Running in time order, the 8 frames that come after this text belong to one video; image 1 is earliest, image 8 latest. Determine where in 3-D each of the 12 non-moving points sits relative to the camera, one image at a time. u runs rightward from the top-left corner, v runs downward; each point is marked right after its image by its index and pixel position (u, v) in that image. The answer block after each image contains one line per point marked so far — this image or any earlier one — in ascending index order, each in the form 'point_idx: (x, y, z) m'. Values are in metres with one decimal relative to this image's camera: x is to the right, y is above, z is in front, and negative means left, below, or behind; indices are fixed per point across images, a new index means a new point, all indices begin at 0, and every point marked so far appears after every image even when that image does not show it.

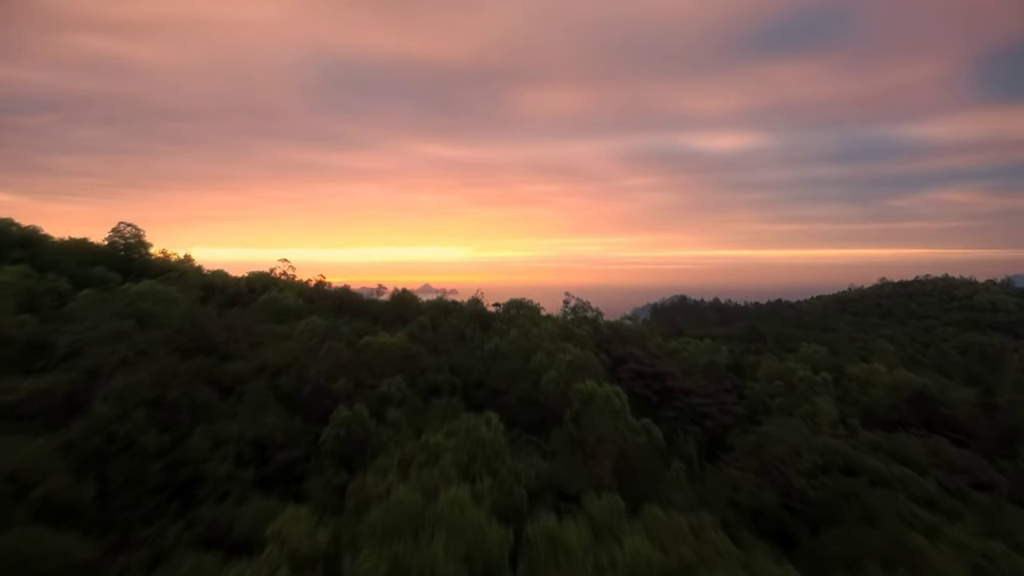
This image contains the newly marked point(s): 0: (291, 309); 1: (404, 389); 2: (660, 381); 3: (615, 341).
0: (-5.2, -0.5, +11.4) m
1: (-1.7, -1.6, +7.6) m
2: (+3.7, -2.3, +12.2) m
3: (+2.9, -1.5, +13.7) m
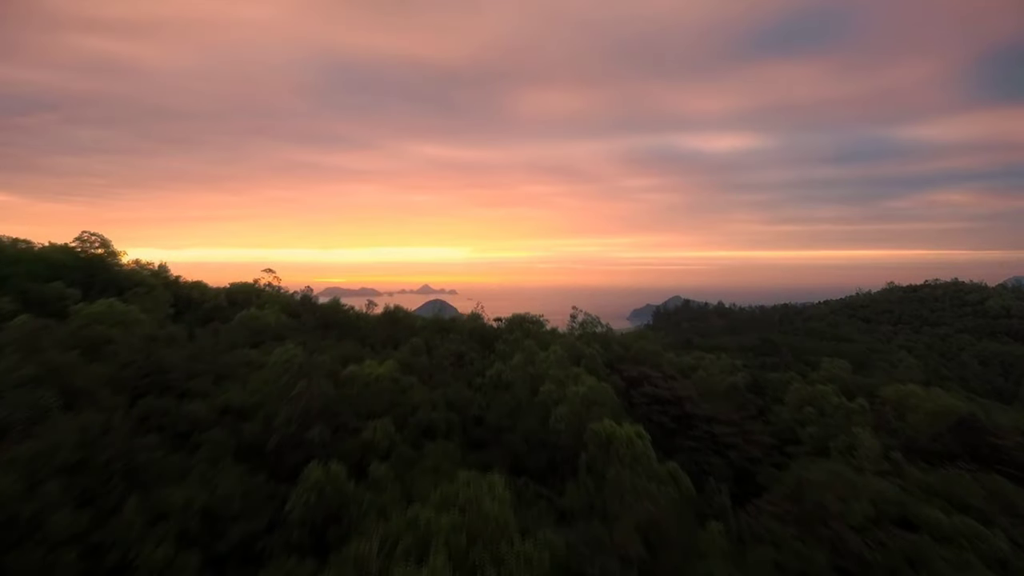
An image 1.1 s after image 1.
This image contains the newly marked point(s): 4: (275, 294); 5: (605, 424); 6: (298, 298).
0: (-5.1, -0.8, +10.3) m
1: (-1.6, -2.0, +6.4) m
2: (+3.8, -2.7, +11.1) m
3: (+3.0, -1.8, +12.6) m
4: (-6.7, -0.2, +13.8) m
5: (+1.4, -2.0, +7.3) m
6: (-5.8, -0.4, +13.3) m
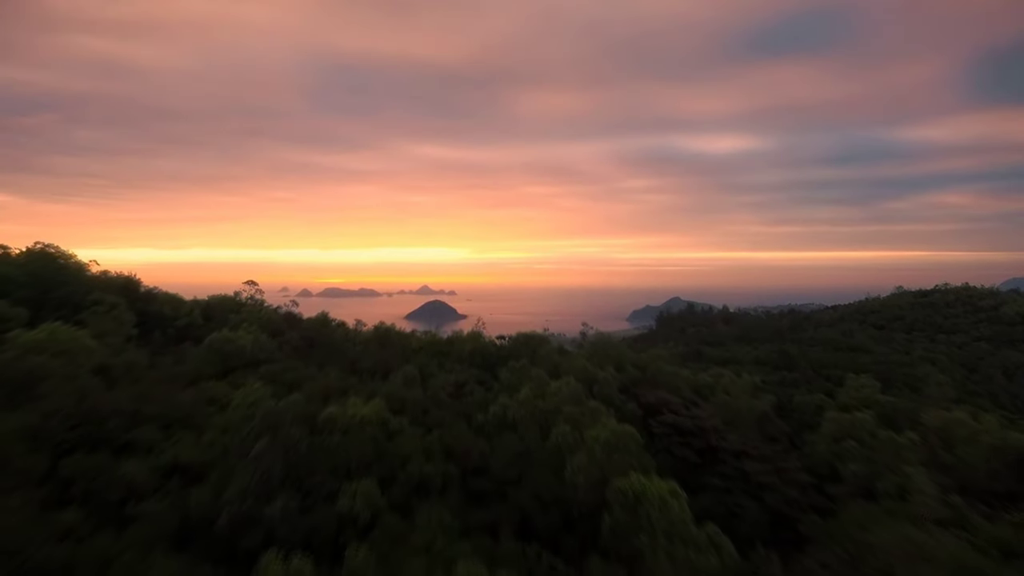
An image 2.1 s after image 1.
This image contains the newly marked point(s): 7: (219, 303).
0: (-5.0, -1.2, +9.1) m
1: (-1.5, -2.3, +5.3) m
2: (+3.9, -3.1, +9.9) m
3: (+3.1, -2.2, +11.4) m
4: (-6.6, -0.6, +12.7) m
5: (+1.5, -2.4, +6.1) m
6: (-5.7, -0.7, +12.1) m
7: (-7.5, -0.4, +12.5) m
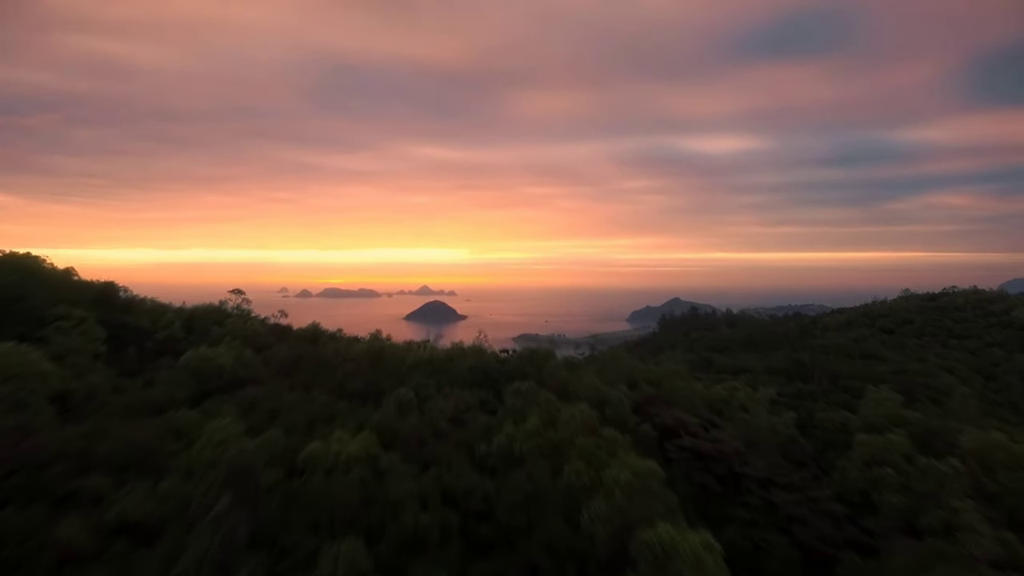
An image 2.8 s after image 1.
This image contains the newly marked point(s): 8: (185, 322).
0: (-4.9, -1.4, +8.3) m
1: (-1.4, -2.5, +4.4) m
2: (+4.0, -3.3, +9.1) m
3: (+3.2, -2.5, +10.6) m
4: (-6.6, -0.8, +11.9) m
5: (+1.6, -2.6, +5.3) m
6: (-5.6, -1.0, +11.3) m
7: (-7.4, -0.6, +11.7) m
8: (-7.5, -0.8, +11.2) m
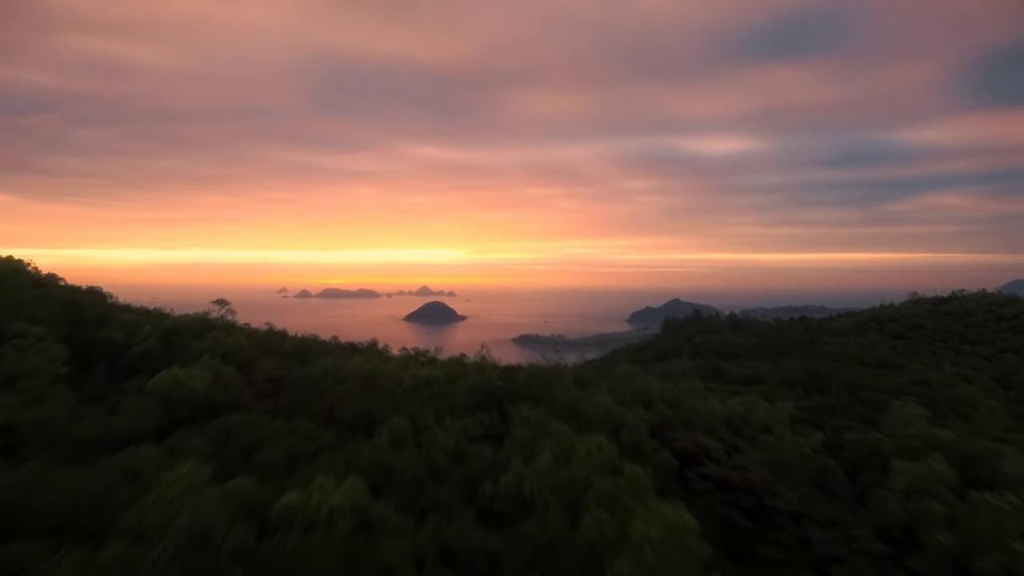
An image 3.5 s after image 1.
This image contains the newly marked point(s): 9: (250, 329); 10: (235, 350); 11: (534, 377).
0: (-4.8, -1.7, +7.4) m
1: (-1.3, -2.8, +3.6) m
2: (+4.1, -3.6, +8.3) m
3: (+3.3, -2.7, +9.8) m
4: (-6.4, -1.0, +11.0) m
5: (+1.7, -2.8, +4.4) m
6: (-5.5, -1.2, +10.4) m
7: (-7.3, -0.9, +10.9) m
8: (-7.4, -1.0, +10.4) m
9: (-6.7, -1.1, +12.5) m
10: (-5.6, -1.2, +9.8) m
11: (+0.5, -1.7, +9.8) m
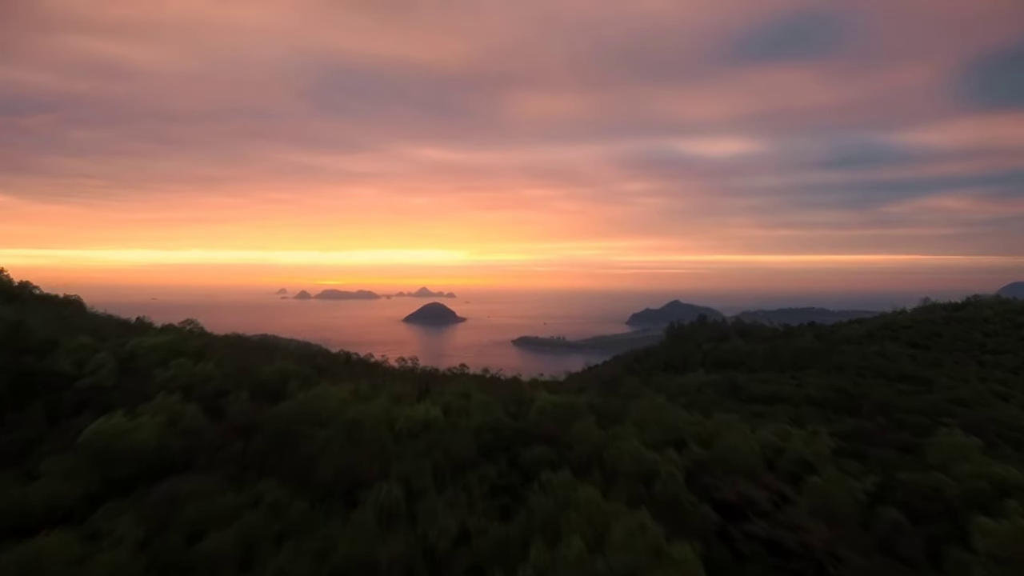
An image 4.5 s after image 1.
0: (-4.6, -2.0, +6.1) m
1: (-1.1, -3.1, +2.3) m
2: (+4.3, -3.9, +6.9) m
3: (+3.5, -3.1, +8.4) m
4: (-6.3, -1.4, +9.6) m
5: (+1.9, -3.2, +3.1) m
6: (-5.3, -1.6, +9.1) m
7: (-7.1, -1.2, +9.5) m
8: (-7.2, -1.4, +9.0) m
9: (-6.5, -1.5, +11.1) m
10: (-5.4, -1.6, +8.5) m
11: (+0.6, -2.1, +8.5) m
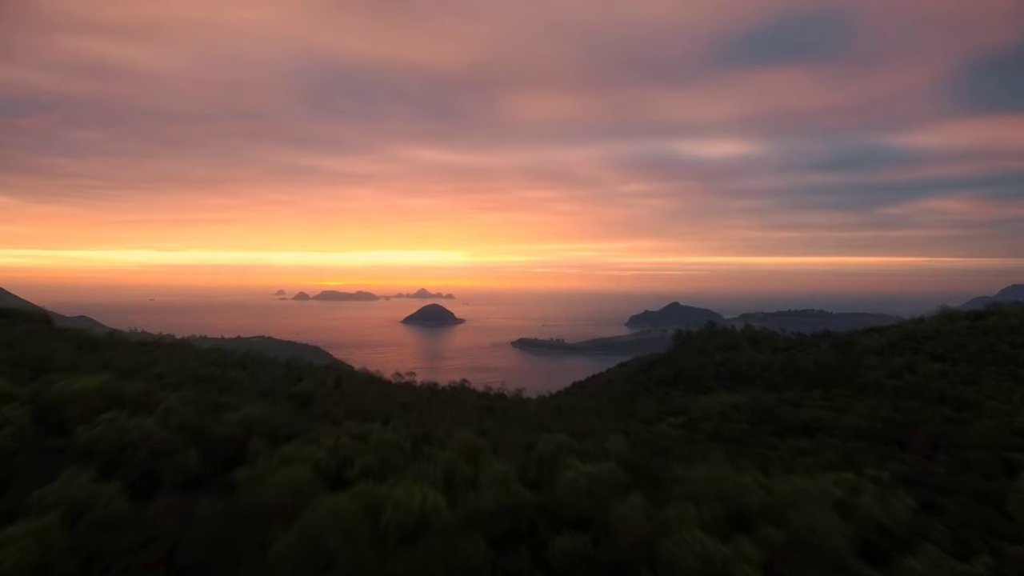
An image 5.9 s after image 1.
0: (-4.3, -2.5, +4.2) m
1: (-0.8, -3.6, +0.4) m
2: (+4.6, -4.4, +5.1) m
3: (+3.8, -3.6, +6.6) m
4: (-6.0, -1.9, +7.8) m
5: (+2.2, -3.7, +1.2) m
6: (-5.0, -2.1, +7.2) m
7: (-6.8, -1.7, +7.6) m
8: (-6.9, -1.9, +7.1) m
9: (-6.2, -2.0, +9.2) m
10: (-5.1, -2.1, +6.6) m
11: (+0.9, -2.6, +6.6) m
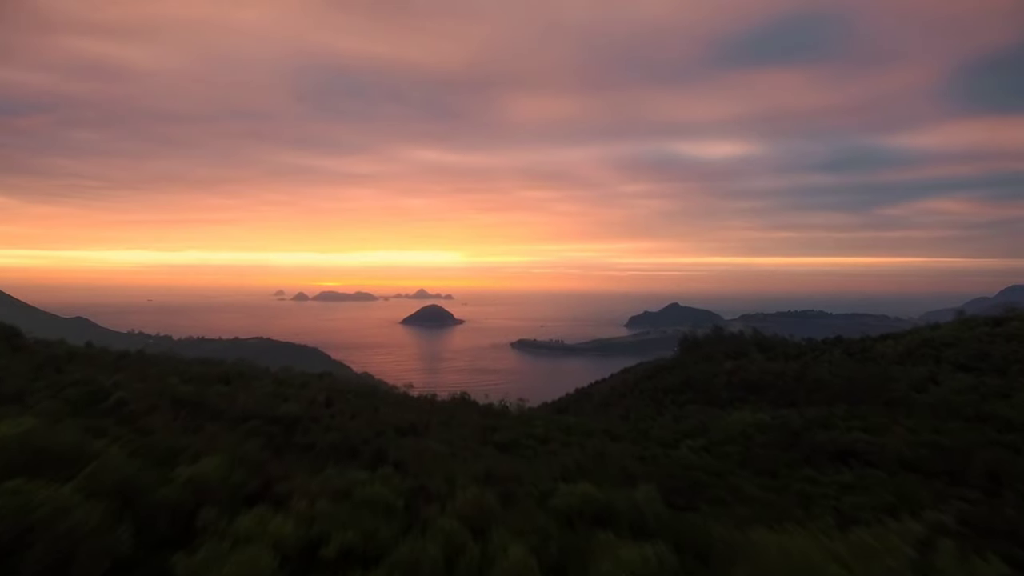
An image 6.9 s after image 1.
0: (-4.1, -2.9, +2.7) m
1: (-0.5, -4.0, -1.2) m
2: (+4.8, -4.8, +3.6) m
3: (+4.0, -4.0, +5.1) m
4: (-5.7, -2.3, +6.2) m
5: (+2.4, -4.1, -0.3) m
6: (-4.8, -2.4, +5.7) m
7: (-6.6, -2.1, +6.1) m
8: (-6.7, -2.3, +5.6) m
9: (-6.0, -2.3, +7.7) m
10: (-4.9, -2.5, +5.0) m
11: (+1.2, -3.0, +5.1) m
